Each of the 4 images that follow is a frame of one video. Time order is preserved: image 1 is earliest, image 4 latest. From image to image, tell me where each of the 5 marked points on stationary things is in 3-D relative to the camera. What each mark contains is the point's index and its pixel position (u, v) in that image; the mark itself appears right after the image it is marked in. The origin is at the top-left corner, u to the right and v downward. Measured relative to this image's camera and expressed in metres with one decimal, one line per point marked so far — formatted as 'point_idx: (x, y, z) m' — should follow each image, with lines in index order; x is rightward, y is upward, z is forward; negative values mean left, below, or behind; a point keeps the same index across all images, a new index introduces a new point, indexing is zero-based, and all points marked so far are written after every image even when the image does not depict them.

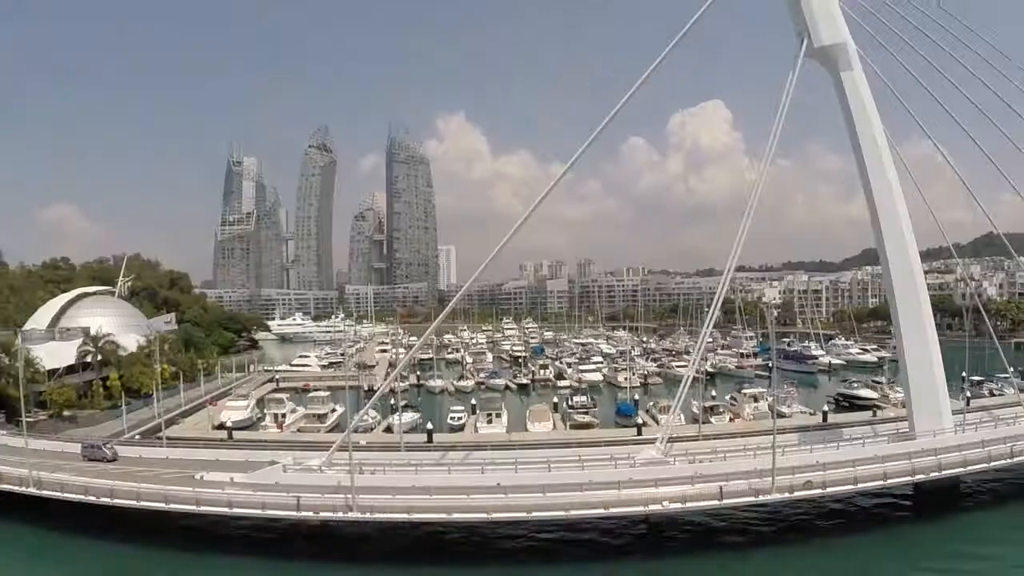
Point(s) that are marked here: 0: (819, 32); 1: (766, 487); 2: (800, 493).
0: (+10.2, +8.5, +19.4) m
1: (+6.5, -5.1, +14.8) m
2: (+7.4, -5.3, +15.0) m
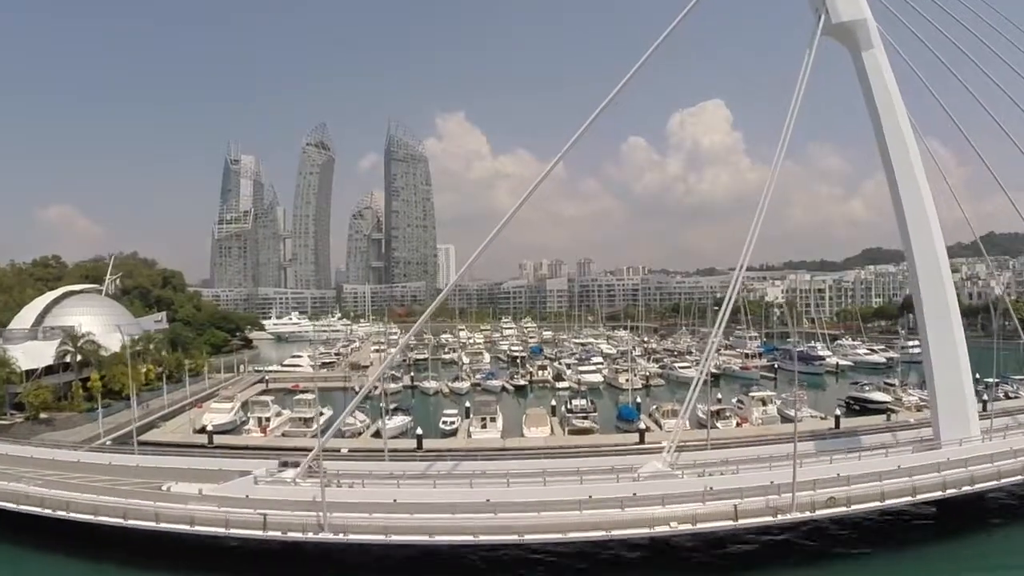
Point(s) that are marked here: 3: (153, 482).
0: (+10.0, +8.6, +17.9) m
1: (+6.3, -5.0, +13.4) m
2: (+7.2, -5.2, +13.6) m
3: (-11.6, -6.2, +18.9) m
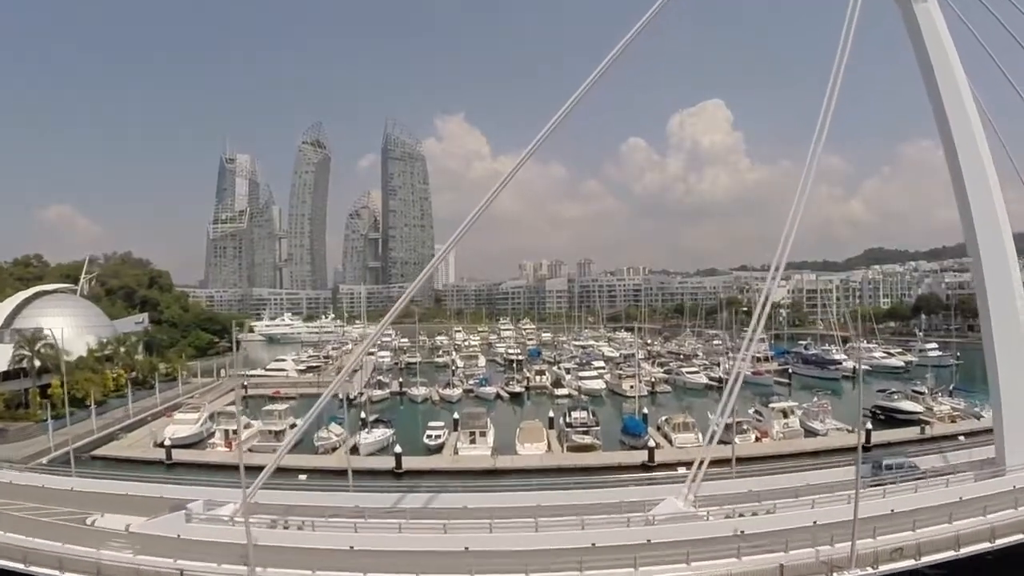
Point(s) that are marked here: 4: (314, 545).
0: (+9.7, +8.7, +15.1) m
1: (+5.9, -4.9, +10.6) m
2: (+6.9, -5.1, +10.8) m
3: (-12.0, -6.2, +16.1) m
4: (-3.9, -5.1, +11.6) m
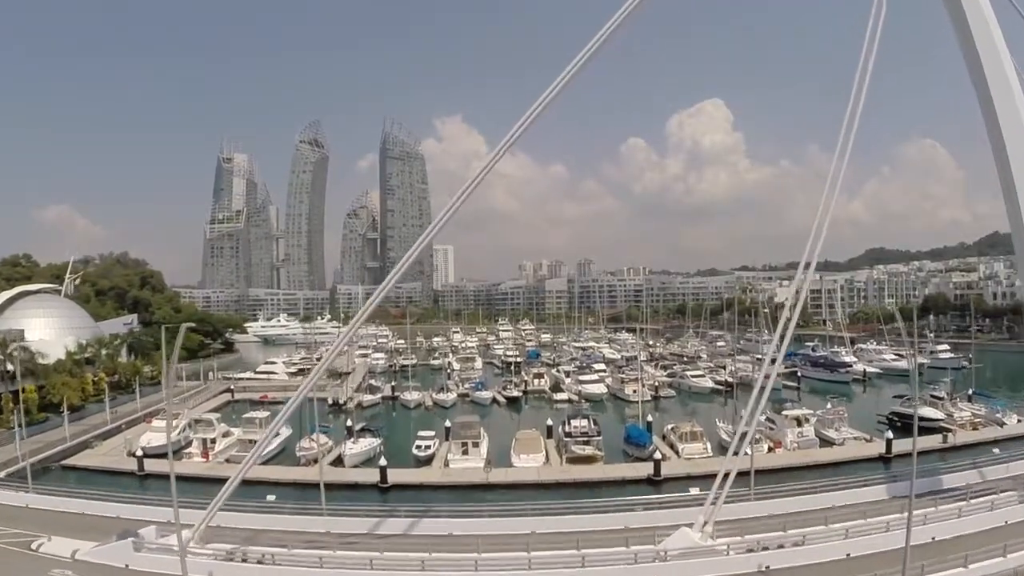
0: (+9.5, +8.7, +13.6) m
1: (+5.8, -4.9, +9.0) m
2: (+6.7, -5.1, +9.2) m
3: (-12.1, -6.1, +14.5) m
4: (-4.1, -5.0, +10.0) m
